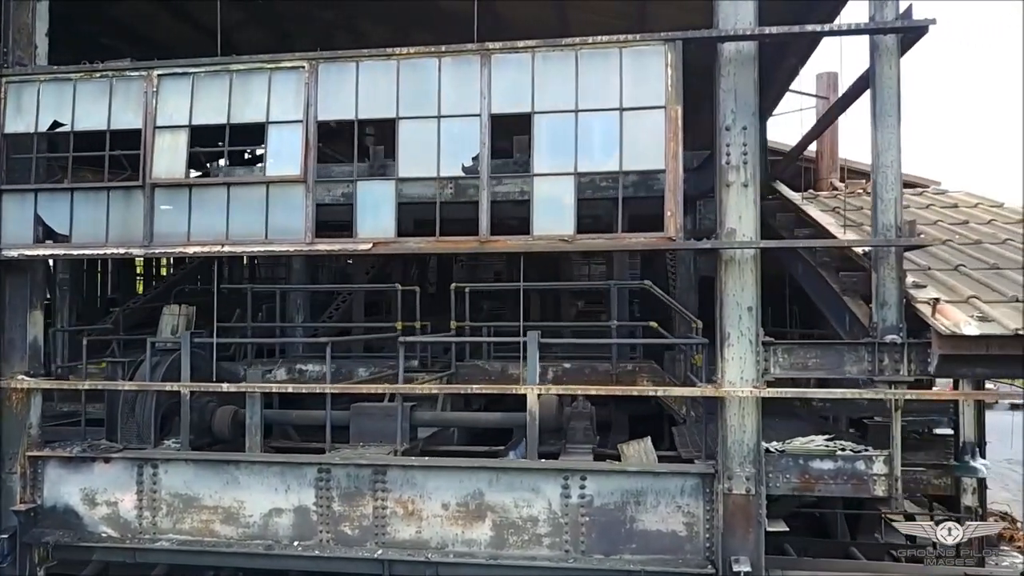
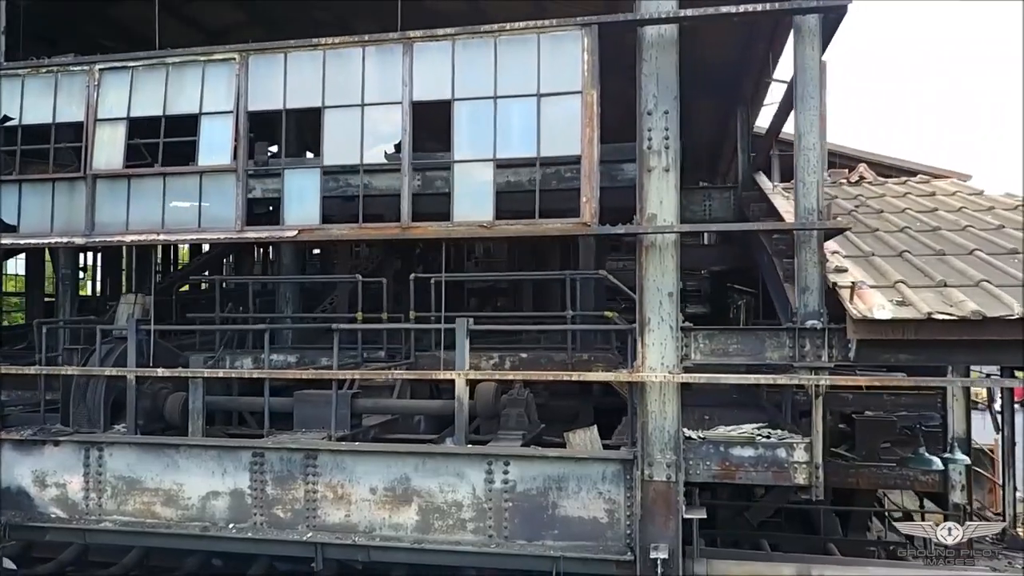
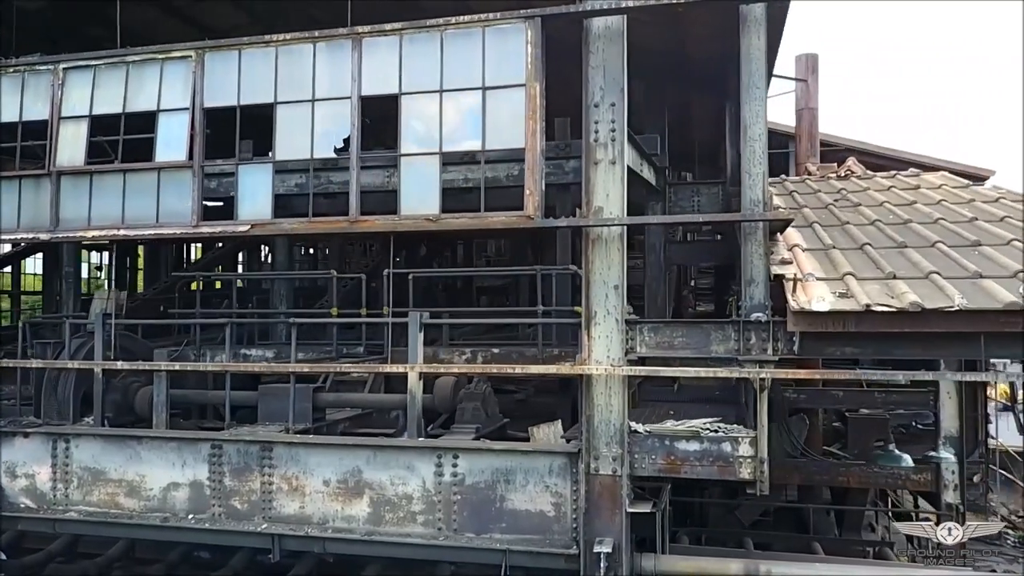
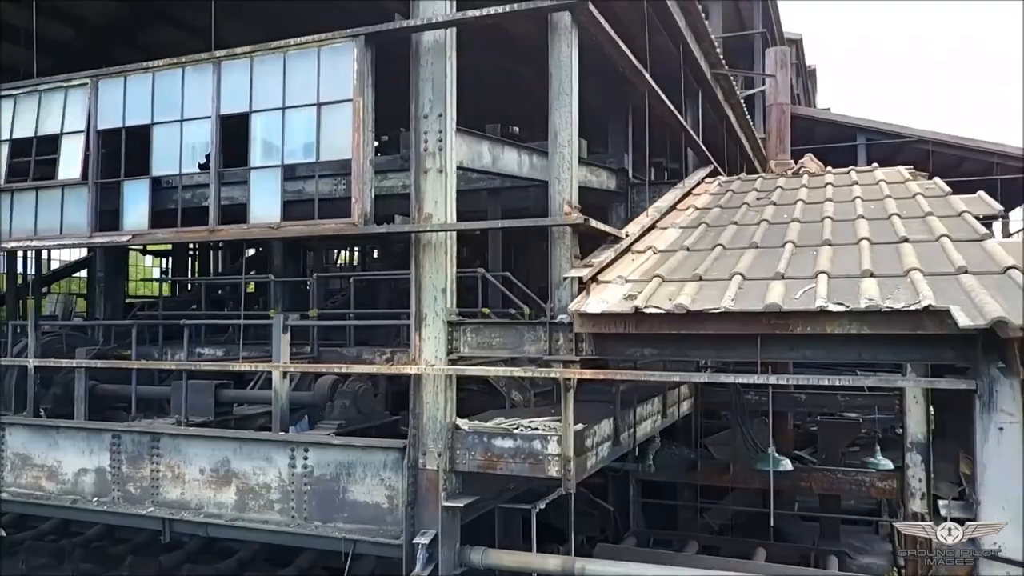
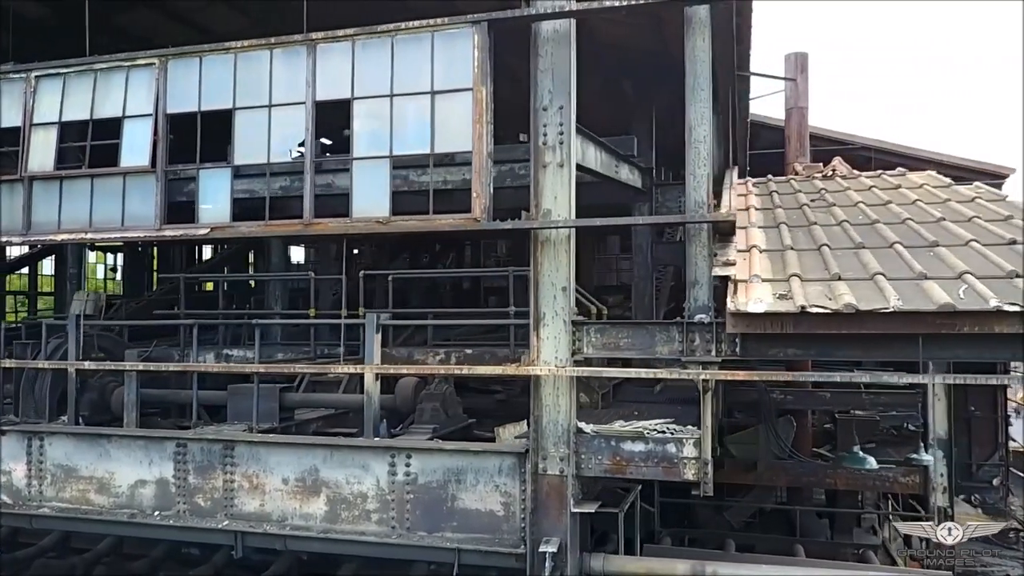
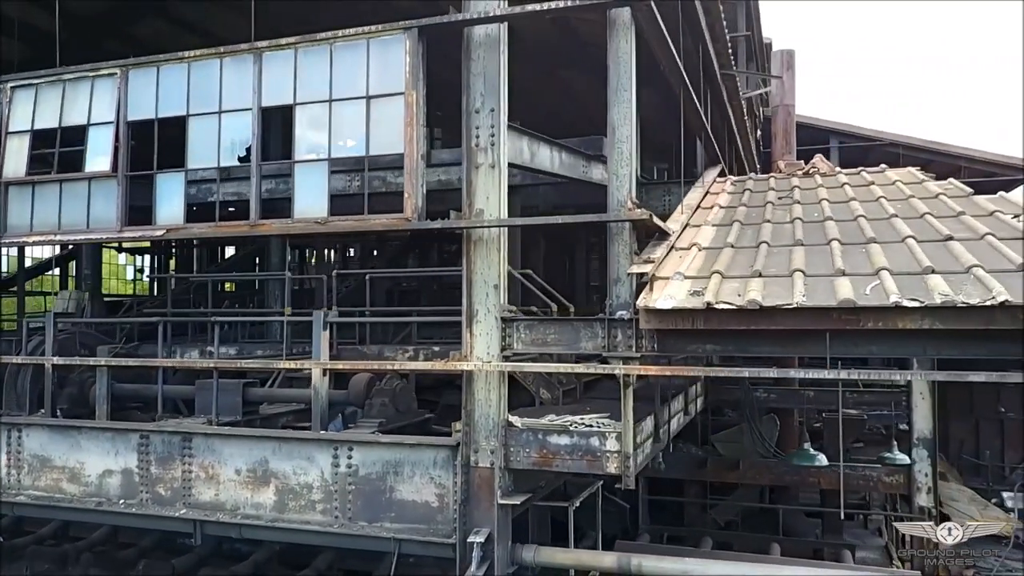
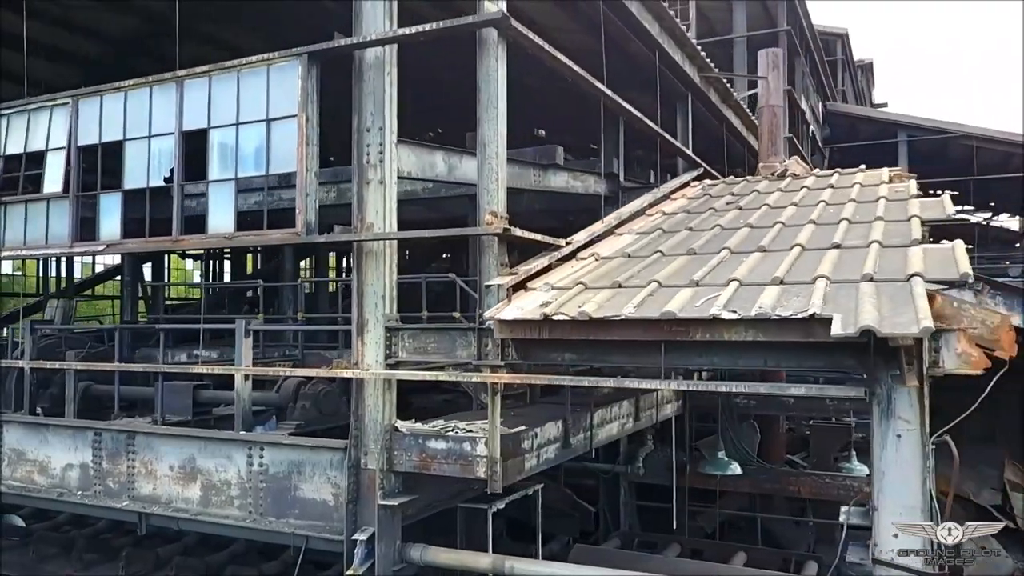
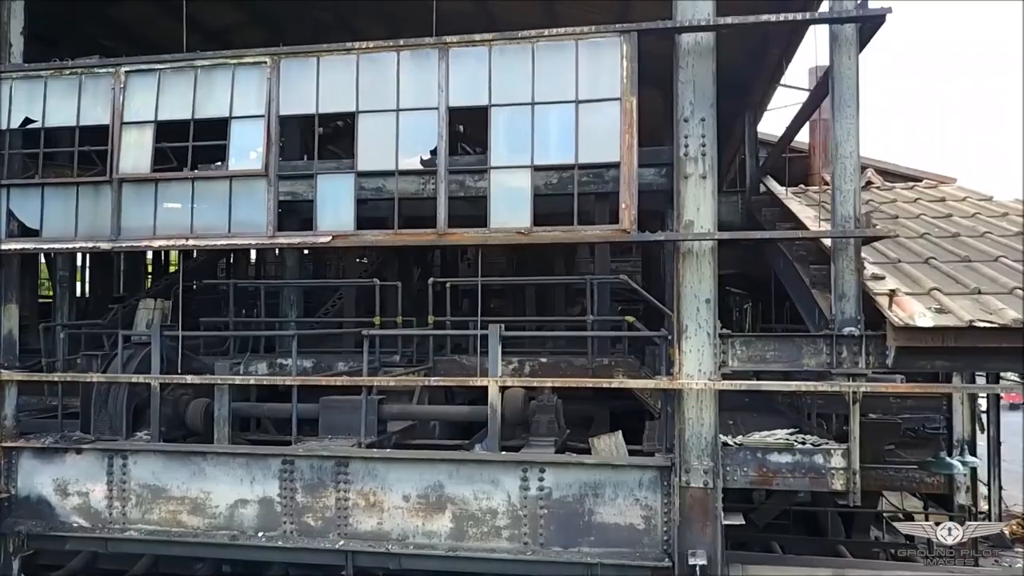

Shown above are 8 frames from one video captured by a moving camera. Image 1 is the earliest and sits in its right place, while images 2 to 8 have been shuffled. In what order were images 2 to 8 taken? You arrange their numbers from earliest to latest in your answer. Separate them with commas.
8, 2, 3, 5, 6, 4, 7
